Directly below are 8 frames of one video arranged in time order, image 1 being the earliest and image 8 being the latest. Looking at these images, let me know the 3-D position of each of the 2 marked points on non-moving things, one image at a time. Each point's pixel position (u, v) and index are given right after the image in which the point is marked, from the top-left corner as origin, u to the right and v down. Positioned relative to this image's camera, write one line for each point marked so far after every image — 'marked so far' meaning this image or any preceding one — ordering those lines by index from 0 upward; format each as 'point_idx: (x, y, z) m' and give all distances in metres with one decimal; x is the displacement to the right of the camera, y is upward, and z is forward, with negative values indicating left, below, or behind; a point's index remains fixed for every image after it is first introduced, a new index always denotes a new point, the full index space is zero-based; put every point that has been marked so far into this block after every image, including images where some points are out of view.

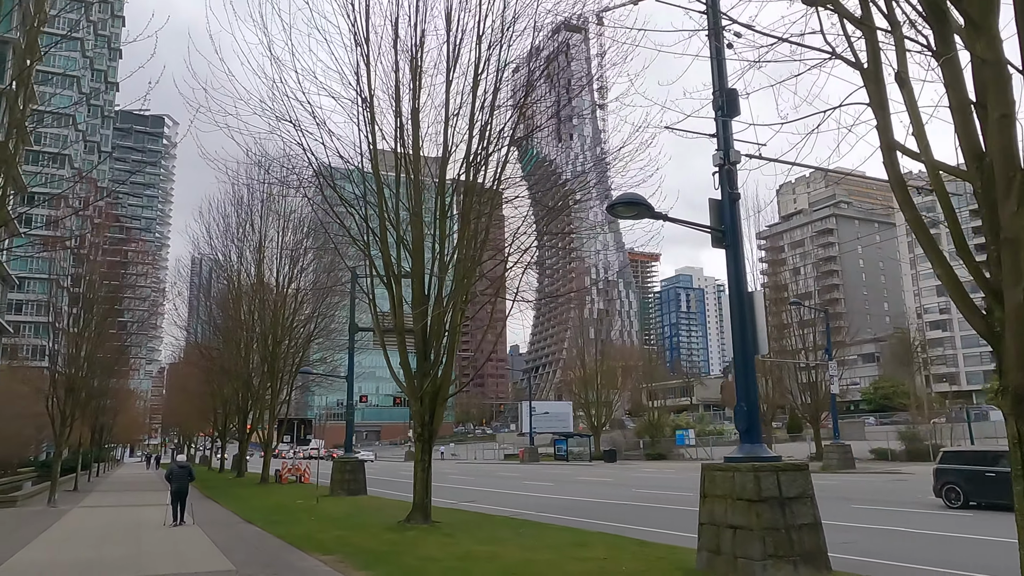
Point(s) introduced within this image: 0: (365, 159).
0: (-2.7, +2.4, +14.1) m
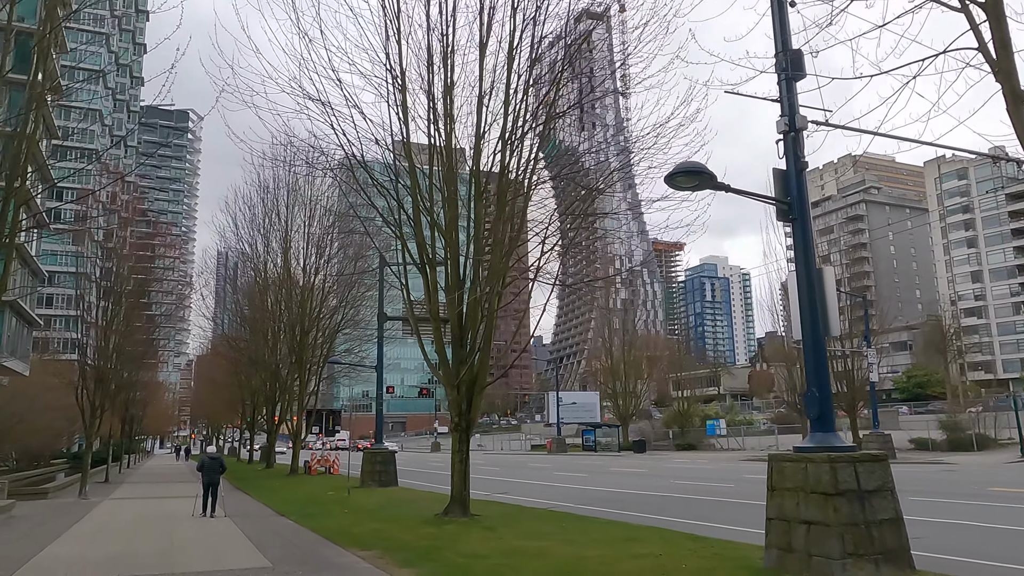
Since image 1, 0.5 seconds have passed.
0: (-2.0, +2.6, +13.6) m
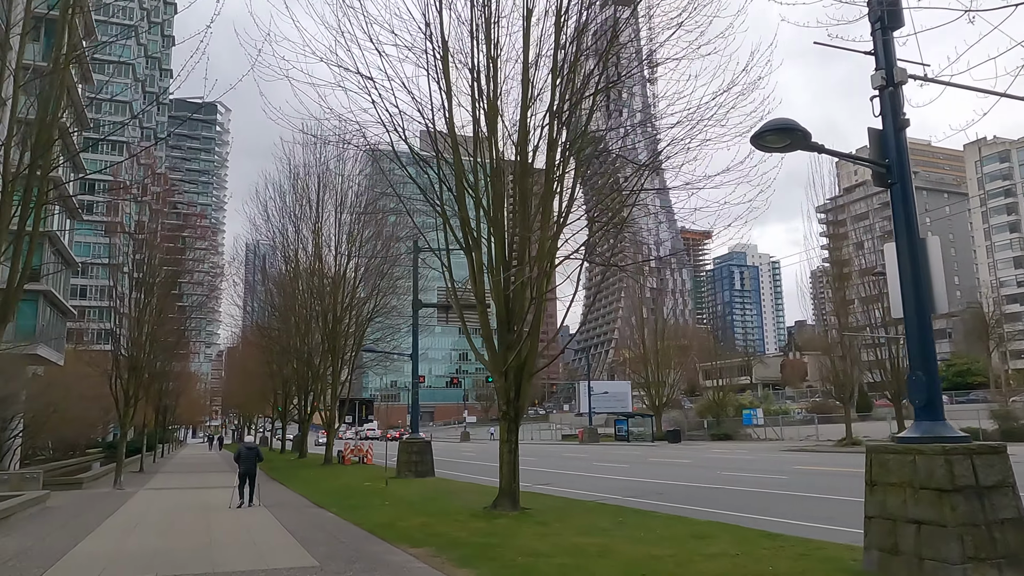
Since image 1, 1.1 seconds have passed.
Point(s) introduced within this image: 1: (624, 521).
0: (-1.2, +2.9, +13.0) m
1: (+1.5, -3.1, +10.0) m
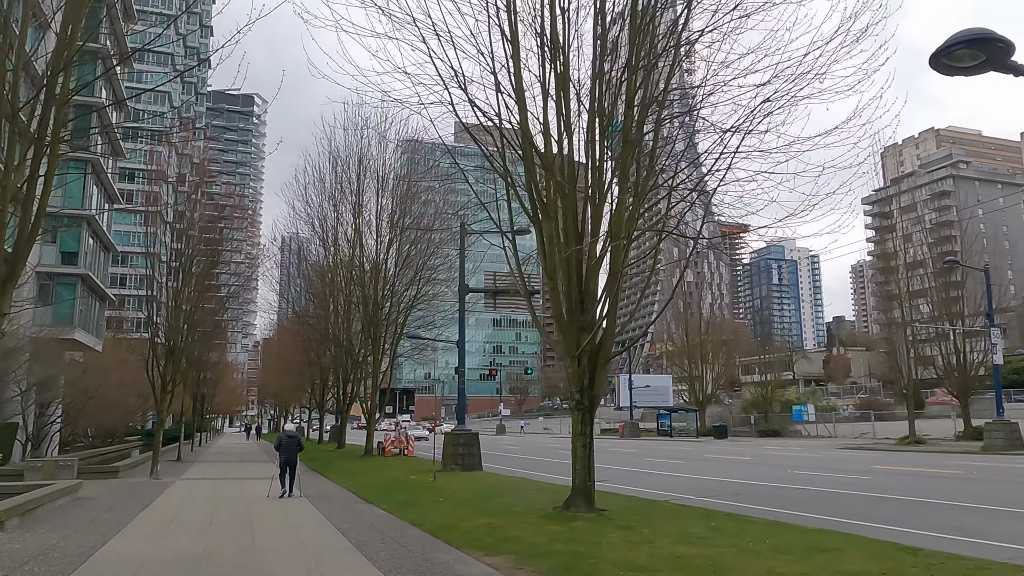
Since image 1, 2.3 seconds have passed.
0: (-0.2, +3.3, +11.8) m
1: (+2.4, -2.7, +8.7) m
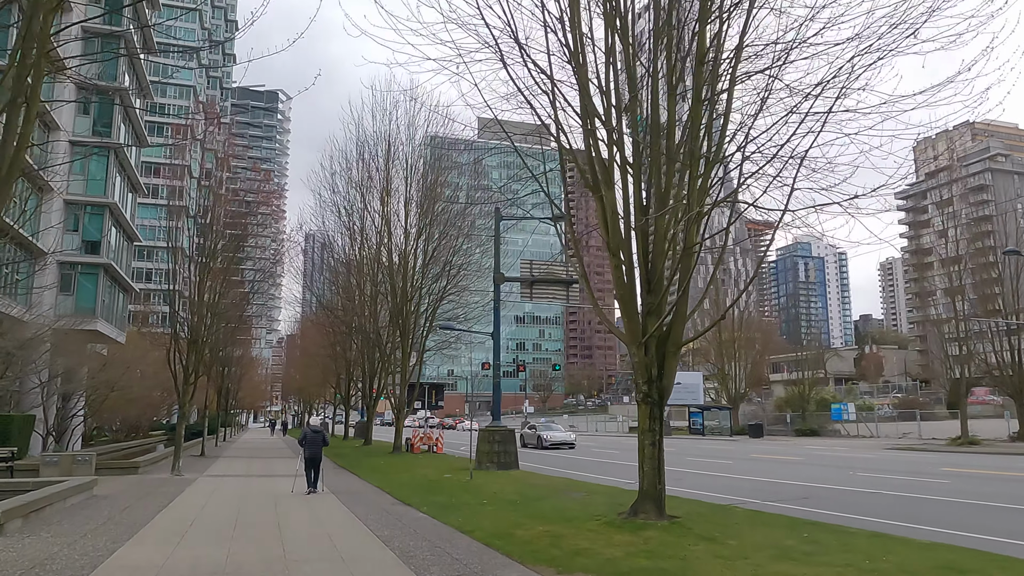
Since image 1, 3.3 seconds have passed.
0: (+0.6, +3.6, +10.6) m
1: (+3.0, -2.5, +7.5) m
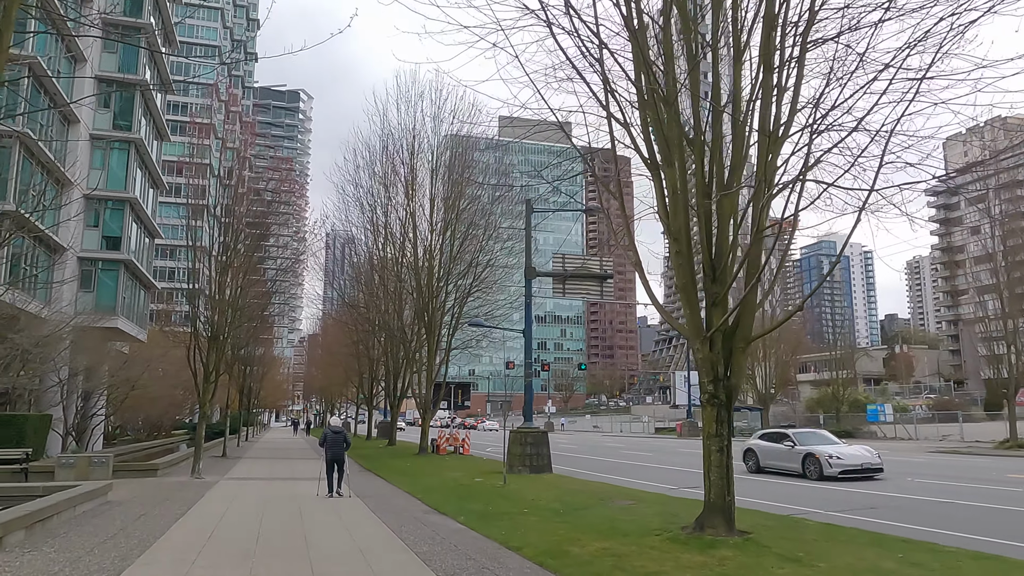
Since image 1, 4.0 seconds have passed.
0: (+1.2, +3.7, +9.7) m
1: (+3.5, -2.4, +6.5) m
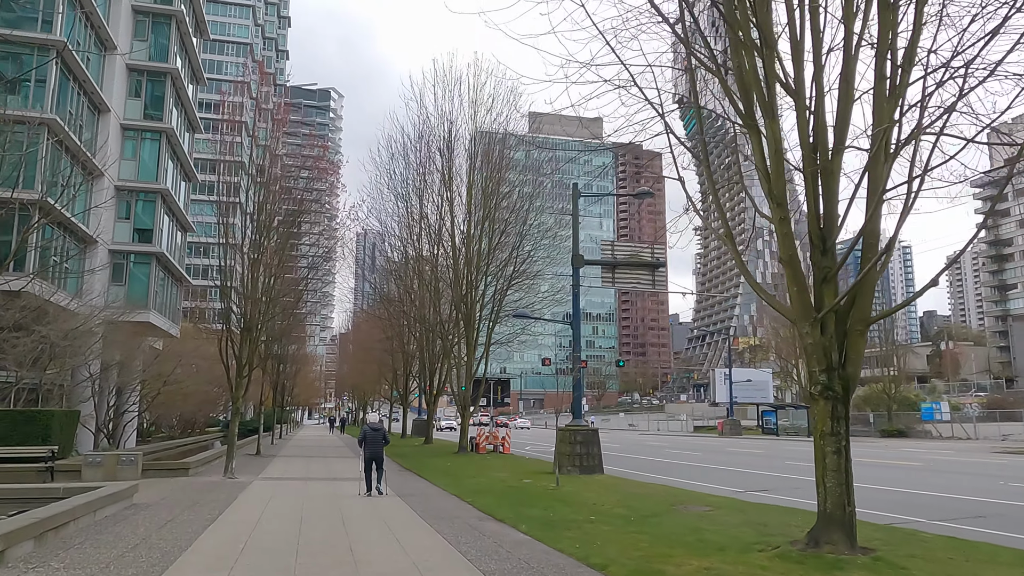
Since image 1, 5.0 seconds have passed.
0: (+1.9, +3.9, +8.5) m
1: (+4.2, -2.1, +5.3) m
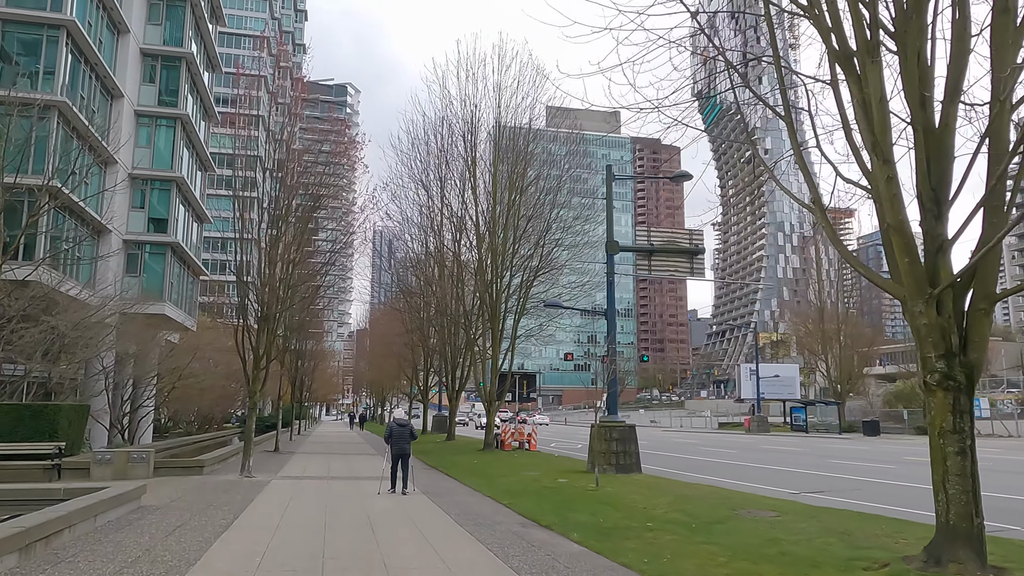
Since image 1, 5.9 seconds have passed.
0: (+2.4, +4.1, +7.4) m
1: (+4.6, -1.9, +4.2) m
